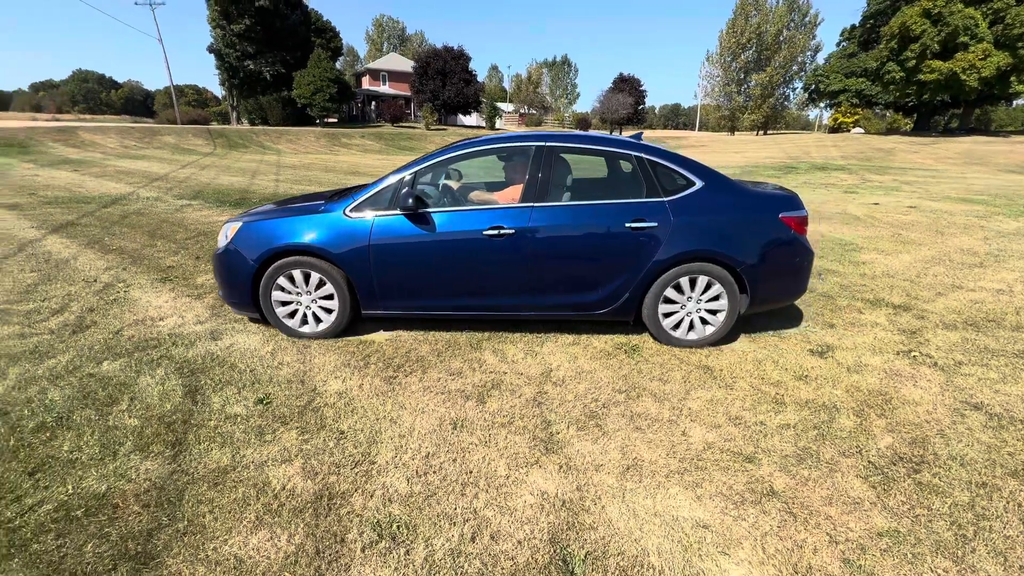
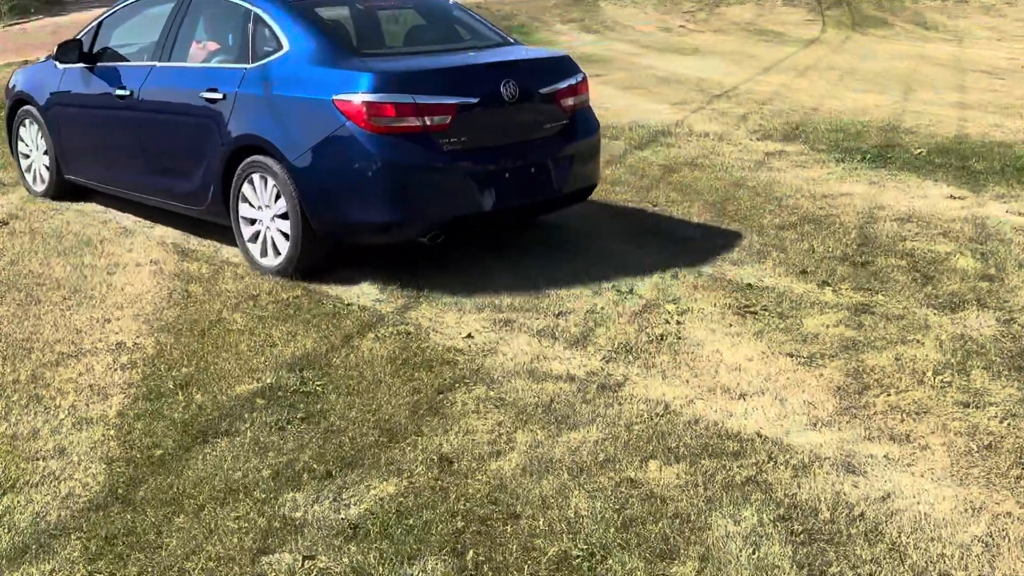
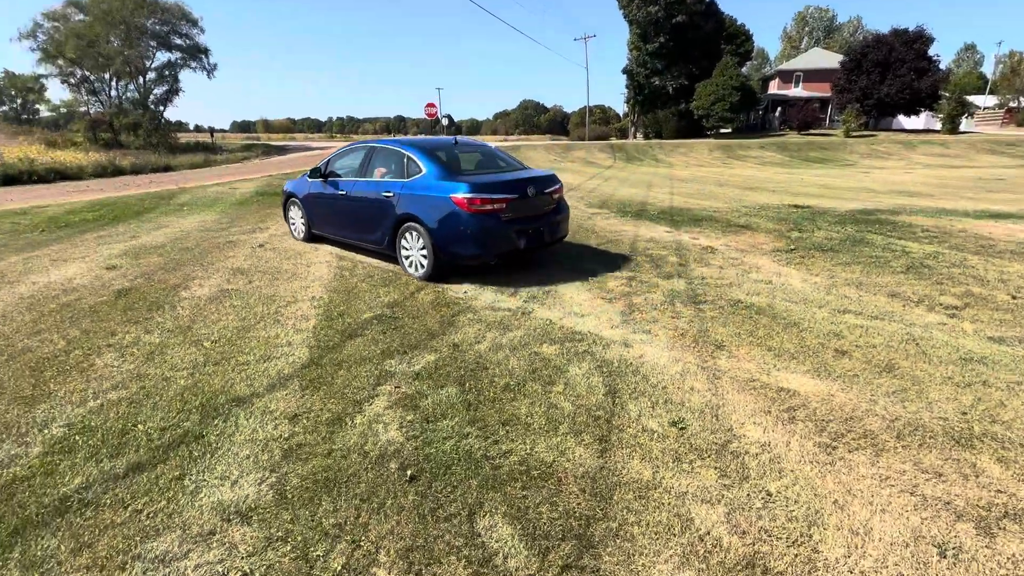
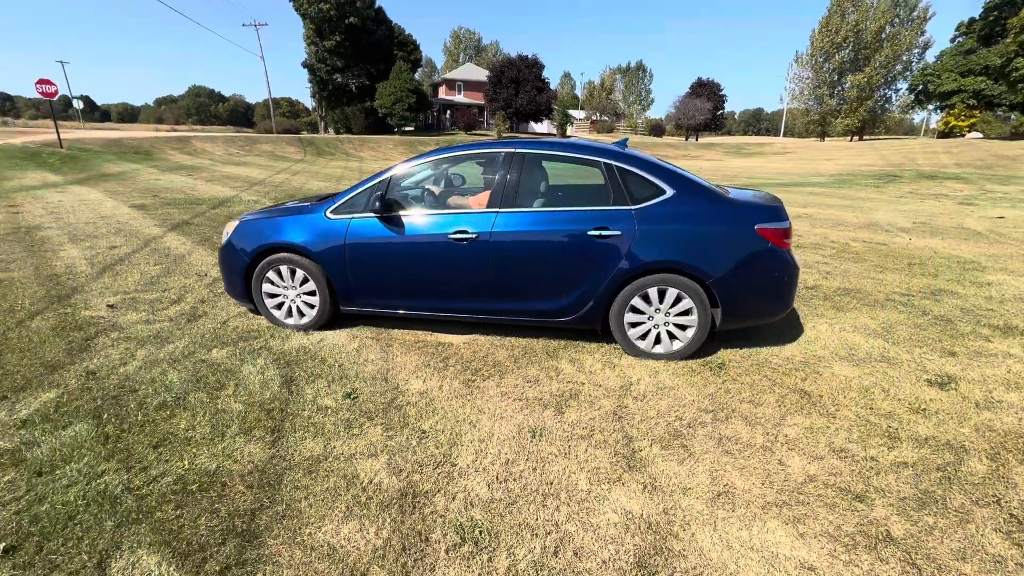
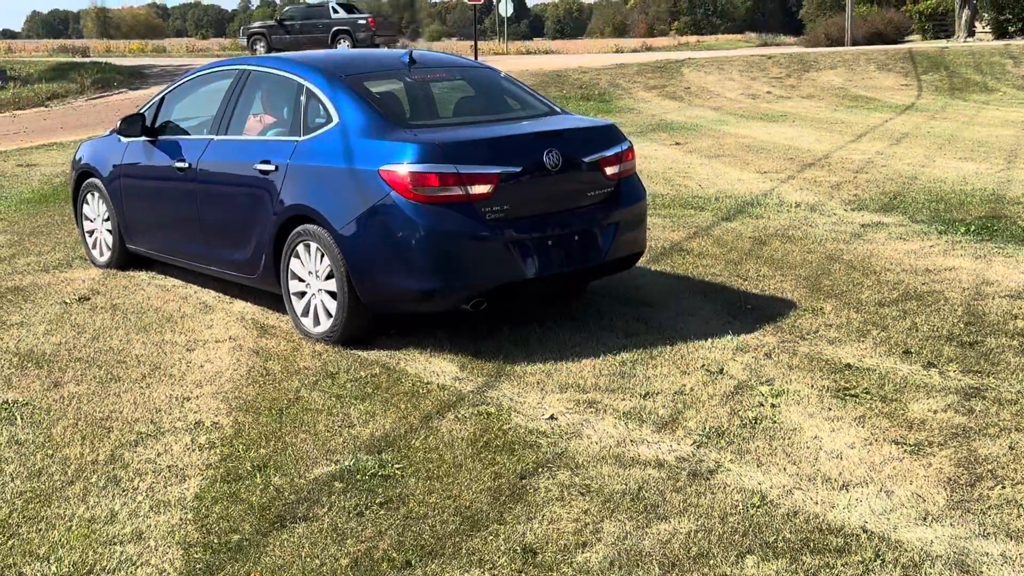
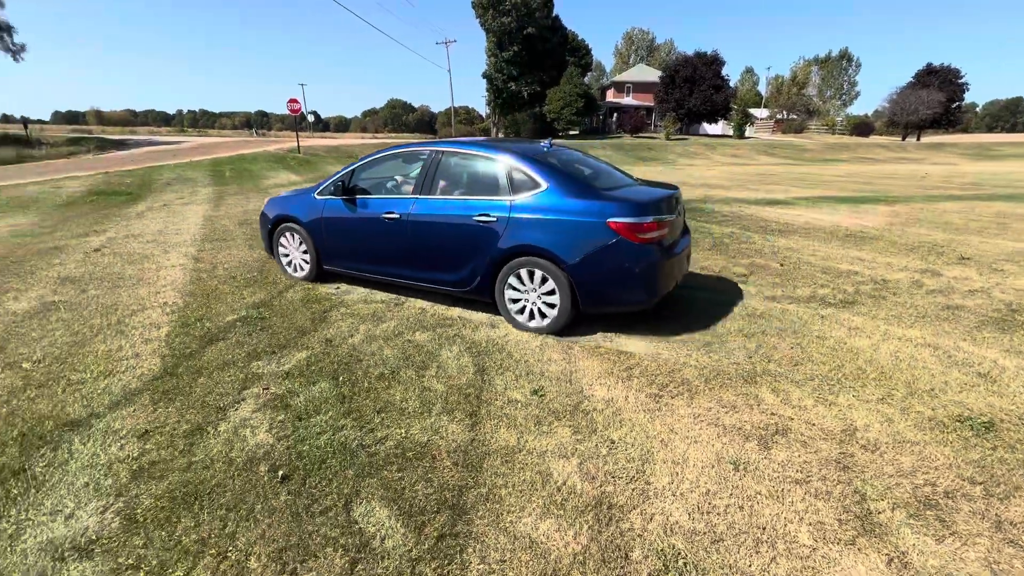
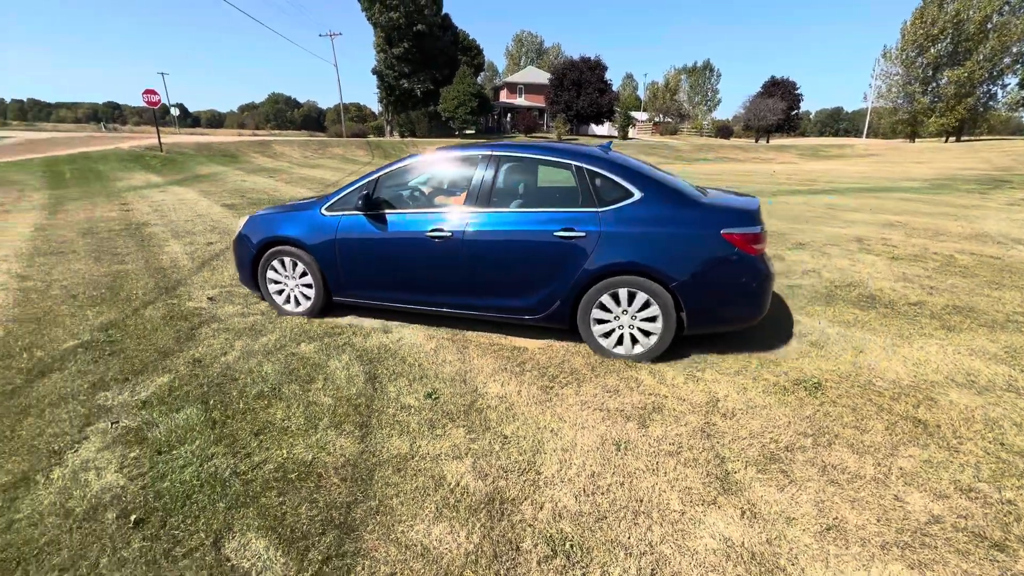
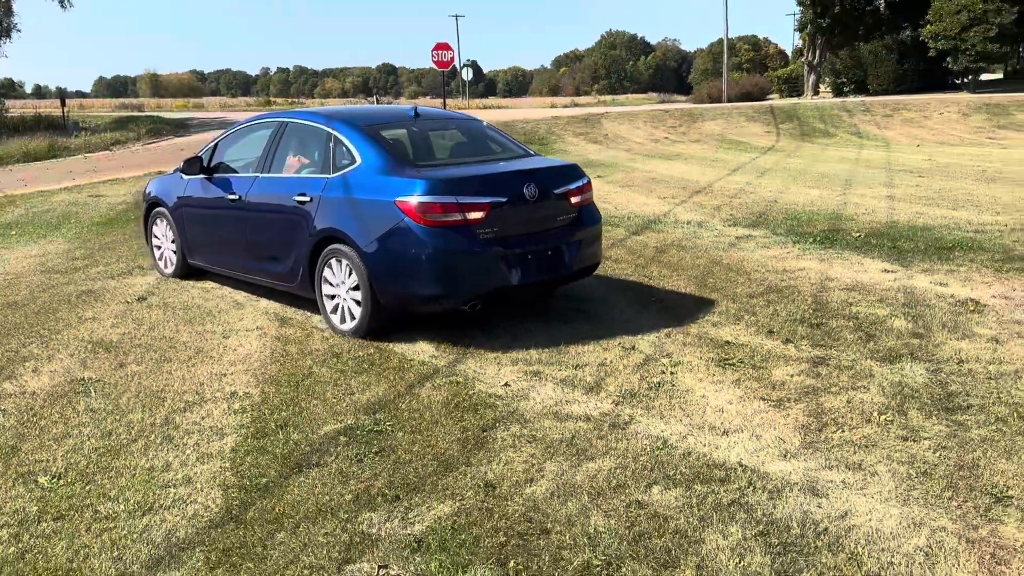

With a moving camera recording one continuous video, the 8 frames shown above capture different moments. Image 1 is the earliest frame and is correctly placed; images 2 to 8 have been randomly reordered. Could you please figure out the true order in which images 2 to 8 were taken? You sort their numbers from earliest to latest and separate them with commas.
4, 7, 6, 3, 2, 5, 8
